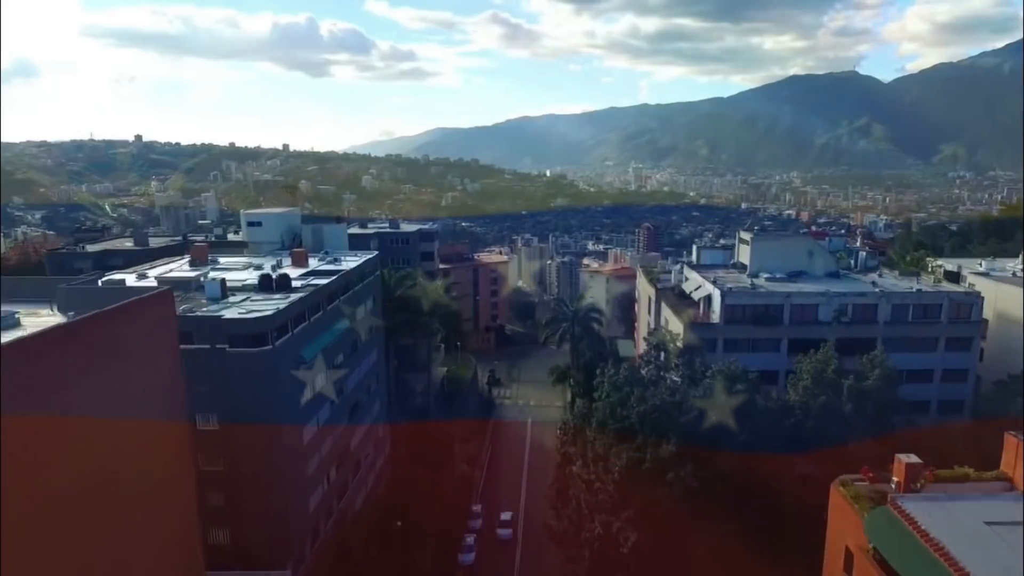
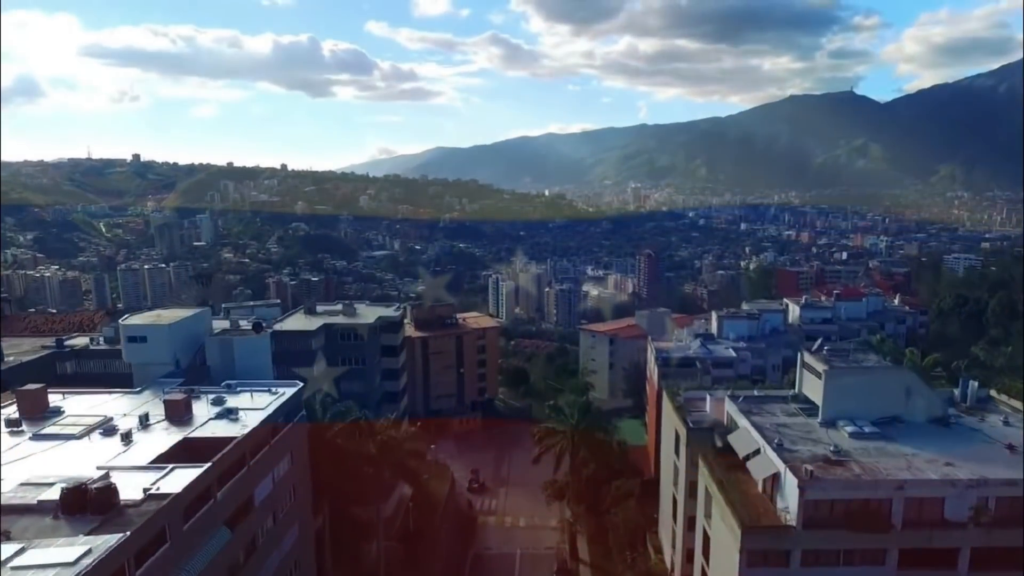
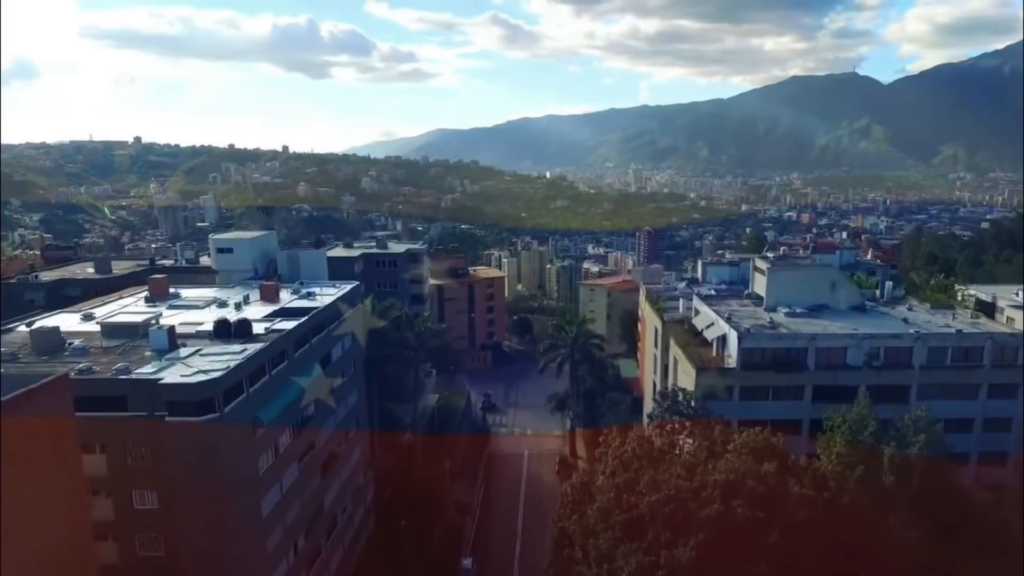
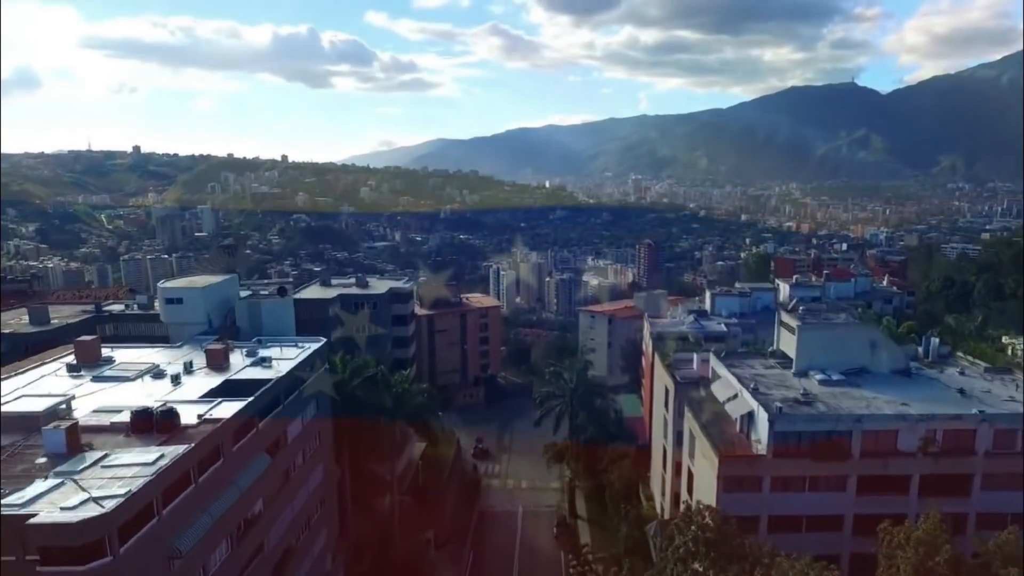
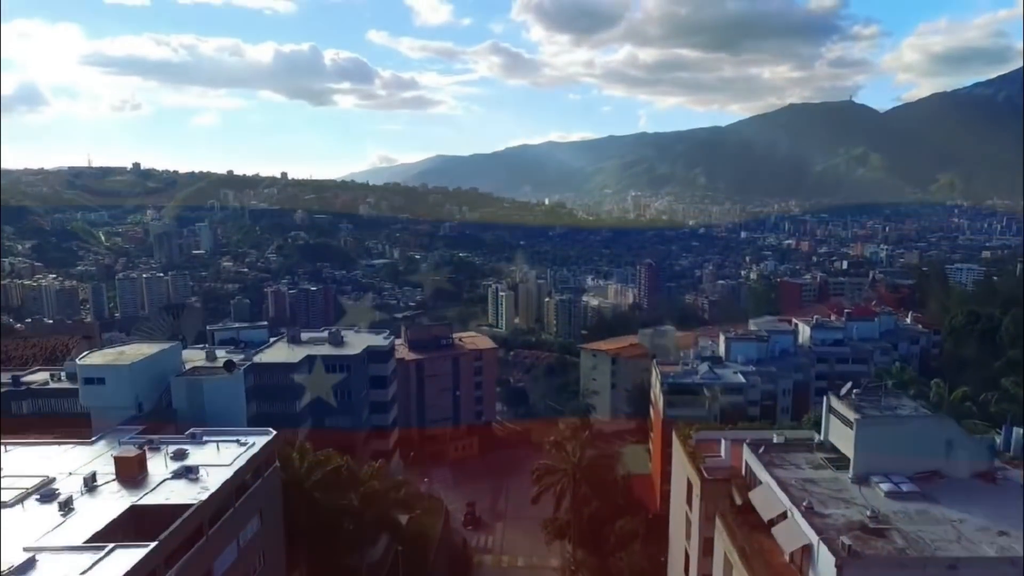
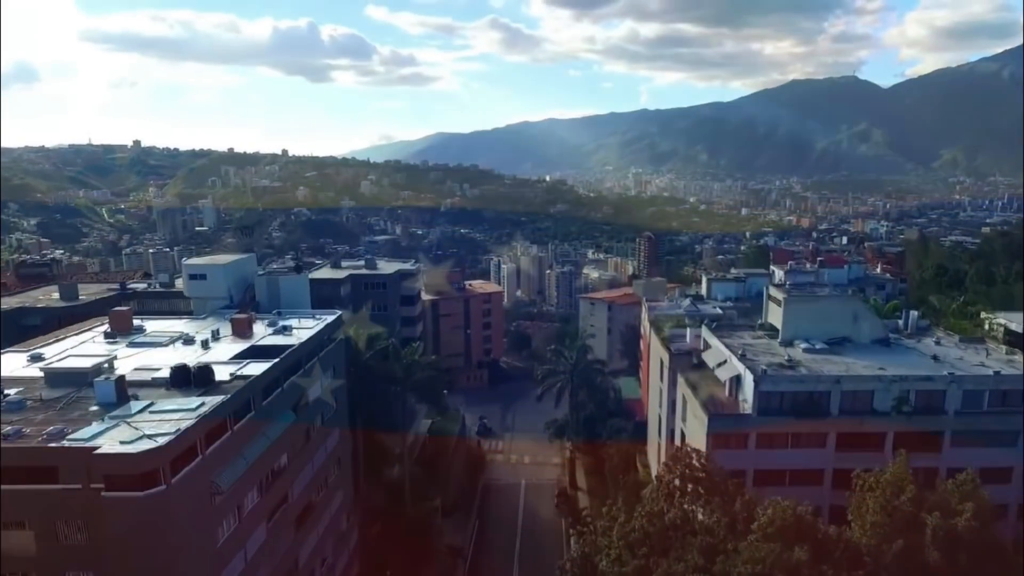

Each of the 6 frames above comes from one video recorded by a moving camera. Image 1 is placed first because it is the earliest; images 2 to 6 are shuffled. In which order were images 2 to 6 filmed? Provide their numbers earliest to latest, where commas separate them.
3, 6, 4, 2, 5
